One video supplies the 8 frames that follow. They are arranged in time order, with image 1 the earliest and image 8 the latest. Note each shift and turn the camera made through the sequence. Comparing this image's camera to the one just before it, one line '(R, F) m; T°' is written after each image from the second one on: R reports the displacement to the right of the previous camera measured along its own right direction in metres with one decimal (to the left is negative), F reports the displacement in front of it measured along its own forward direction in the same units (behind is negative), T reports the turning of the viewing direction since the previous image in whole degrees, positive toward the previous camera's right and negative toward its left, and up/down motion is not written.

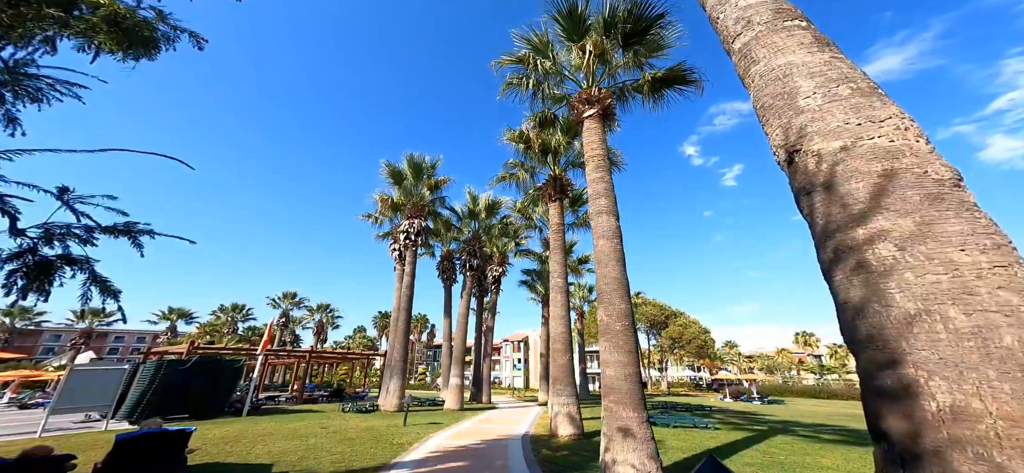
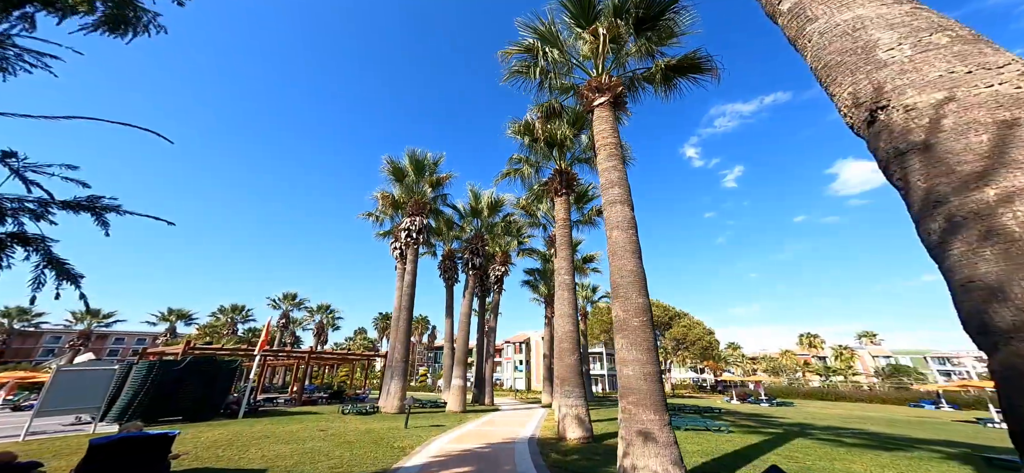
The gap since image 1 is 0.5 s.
(-0.2, +0.5) m; 0°
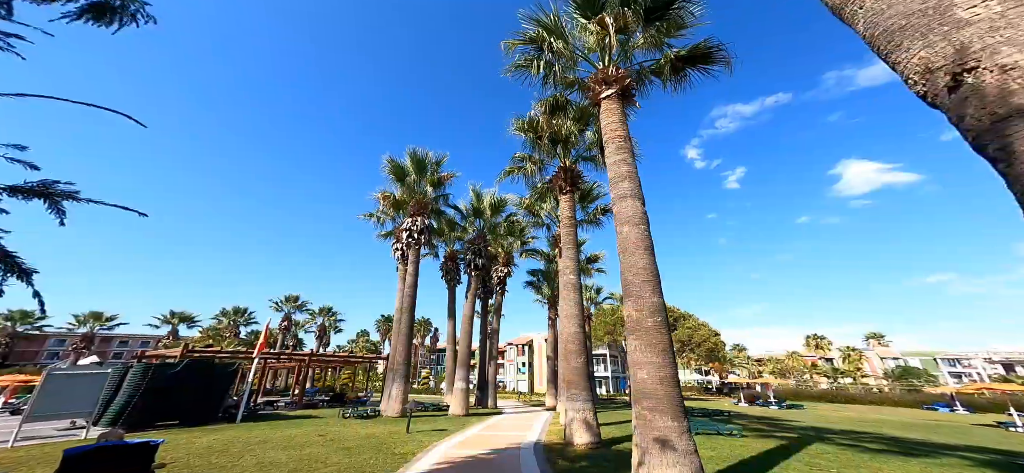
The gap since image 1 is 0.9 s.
(-0.1, +0.4) m; 0°
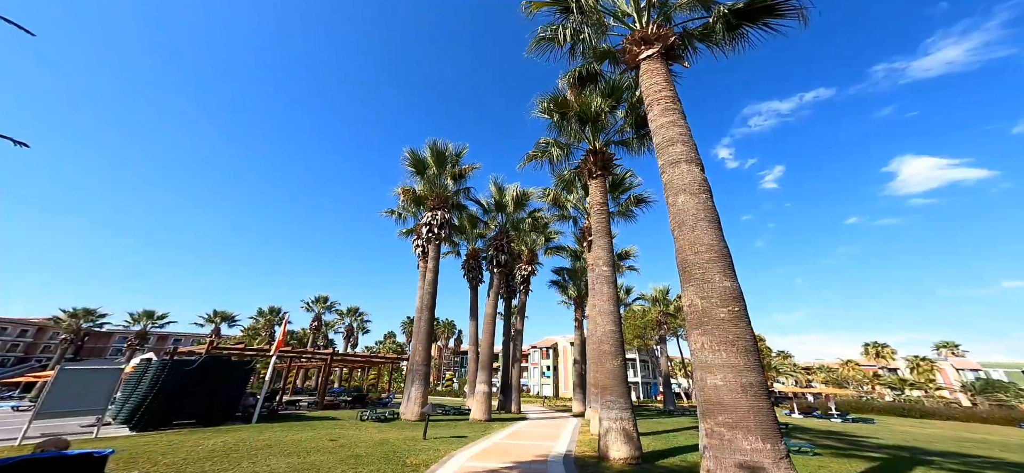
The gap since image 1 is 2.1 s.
(0.0, +1.2) m; -4°
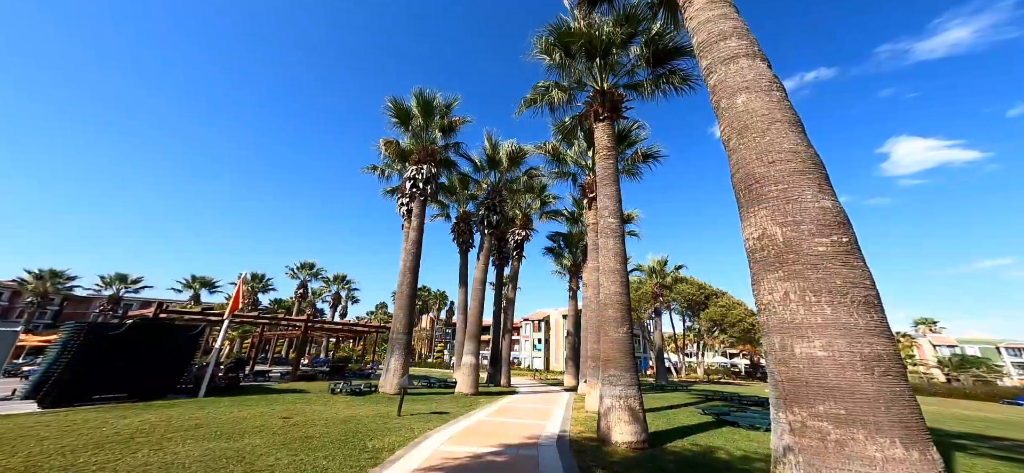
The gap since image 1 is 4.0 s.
(+0.1, +1.7) m; +1°
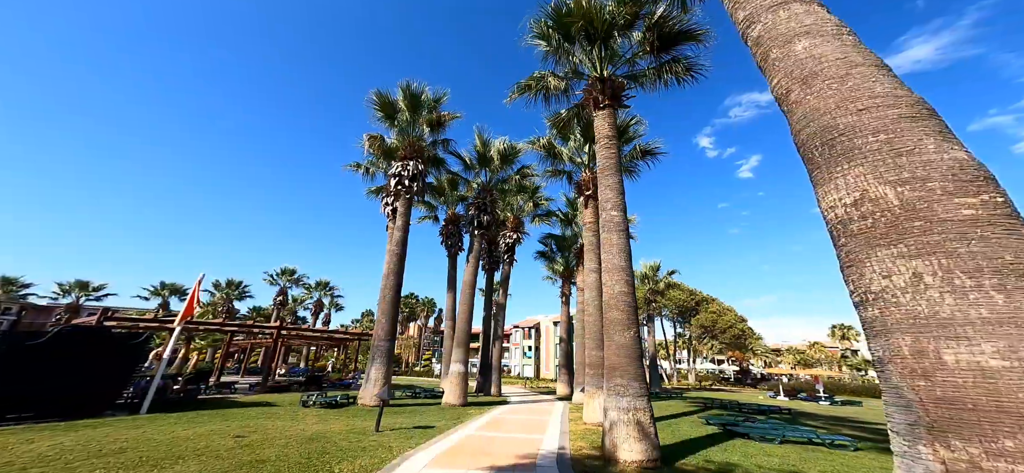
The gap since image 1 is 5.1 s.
(-0.2, +1.0) m; +2°
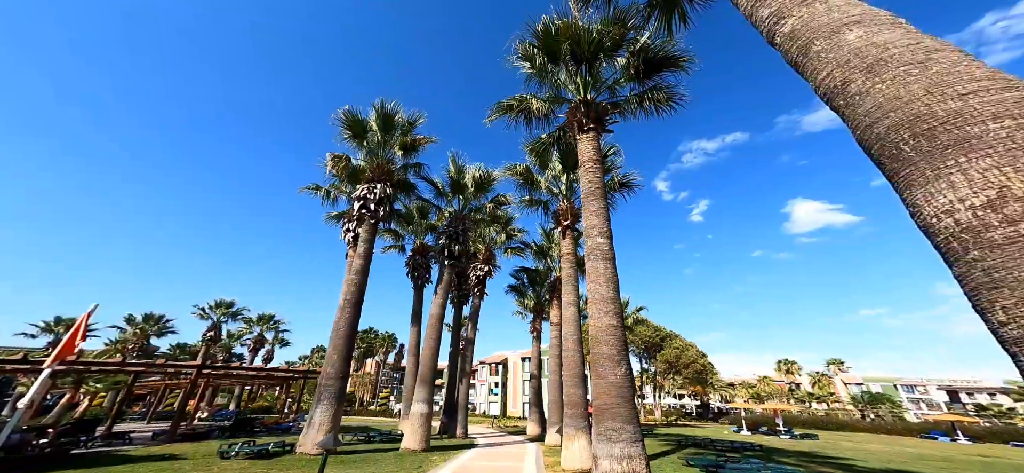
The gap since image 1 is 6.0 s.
(-0.6, +0.7) m; +6°
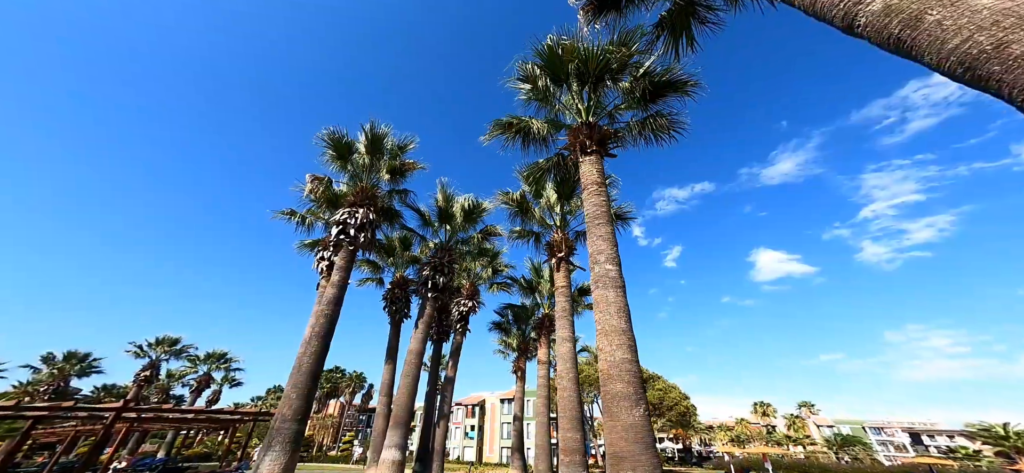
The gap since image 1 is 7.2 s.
(-0.7, +0.8) m; +4°
